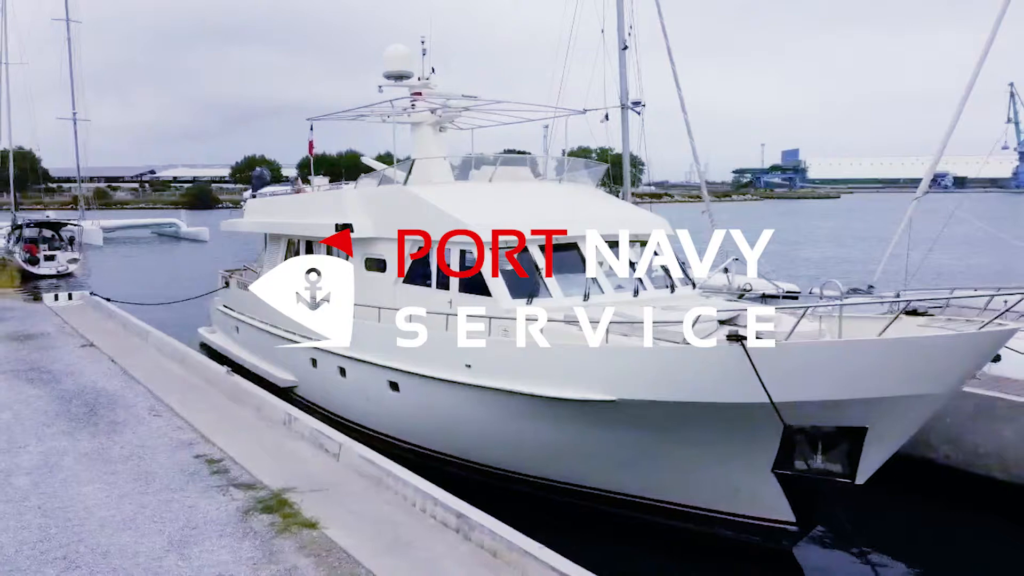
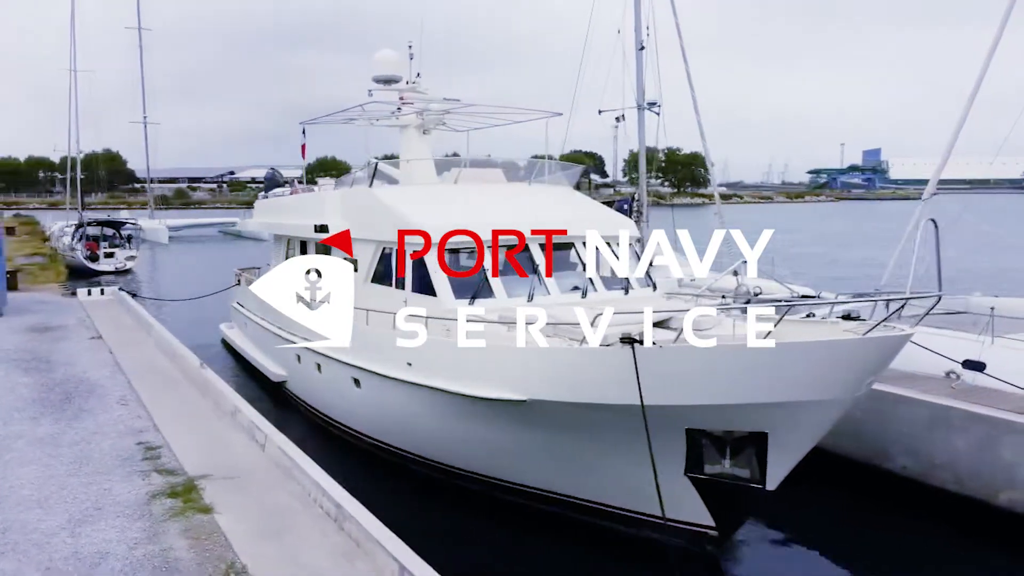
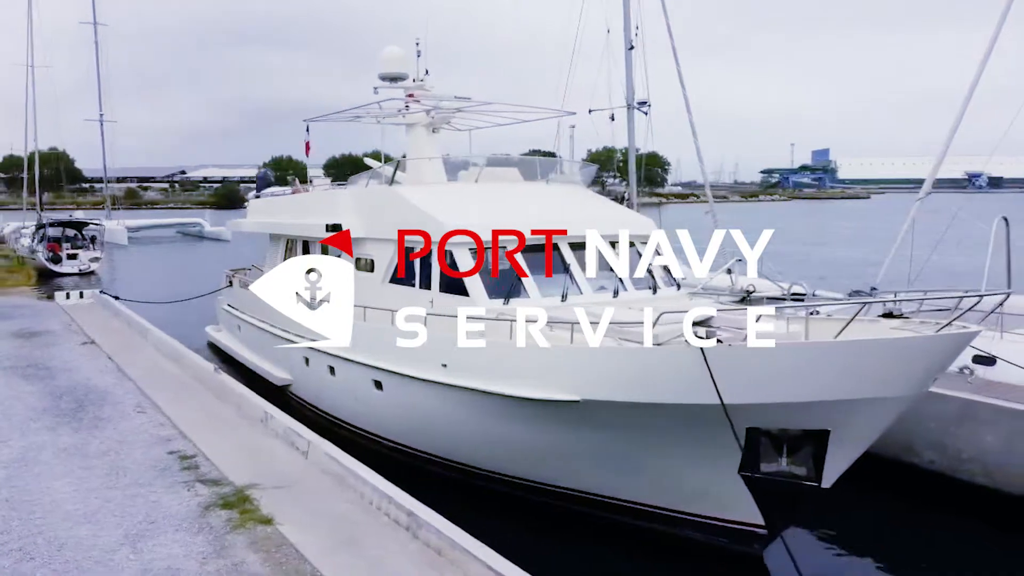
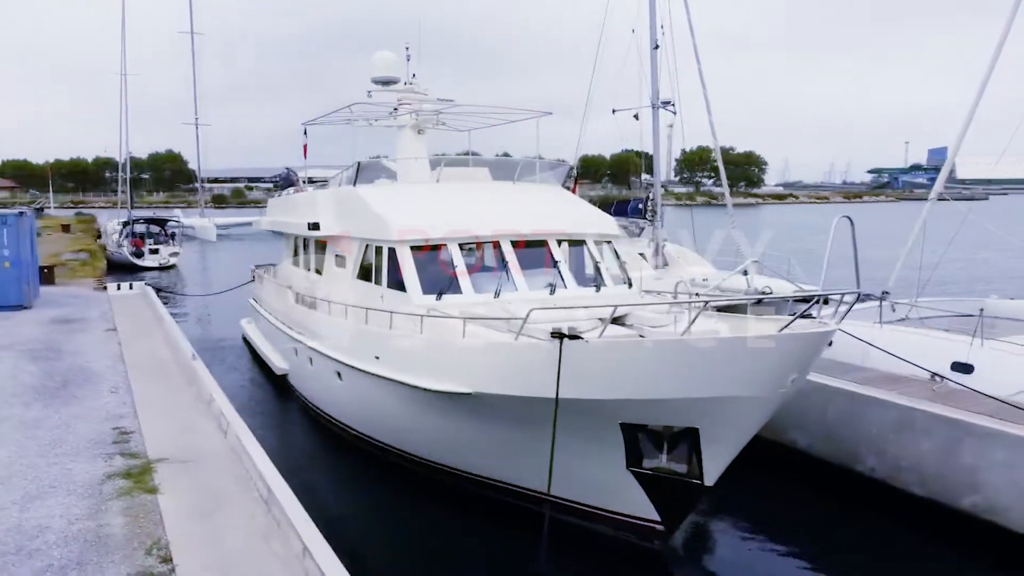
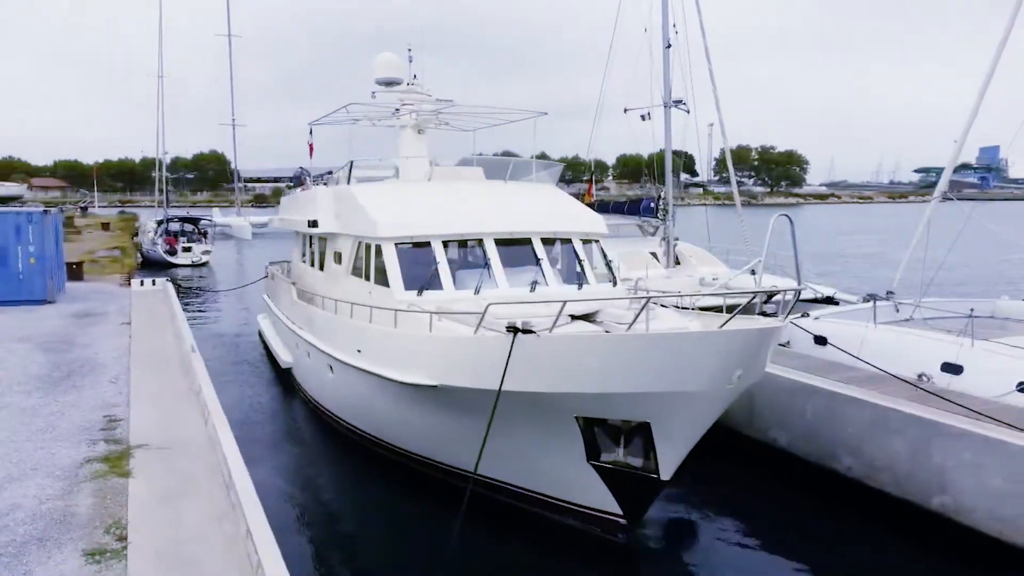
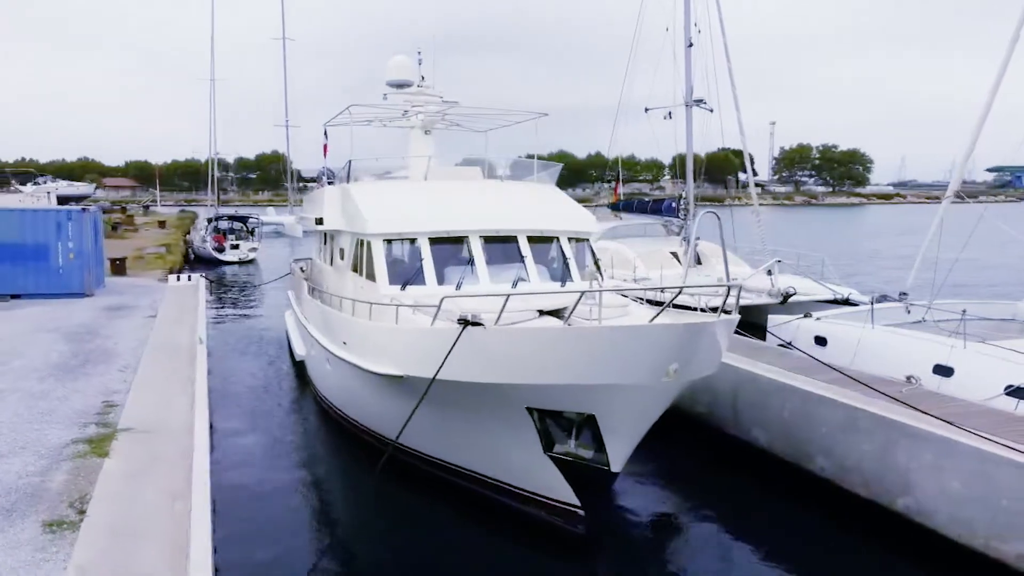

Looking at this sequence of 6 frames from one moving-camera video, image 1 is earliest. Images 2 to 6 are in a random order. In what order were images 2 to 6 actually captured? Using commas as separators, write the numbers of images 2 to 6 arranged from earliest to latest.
3, 2, 4, 5, 6
